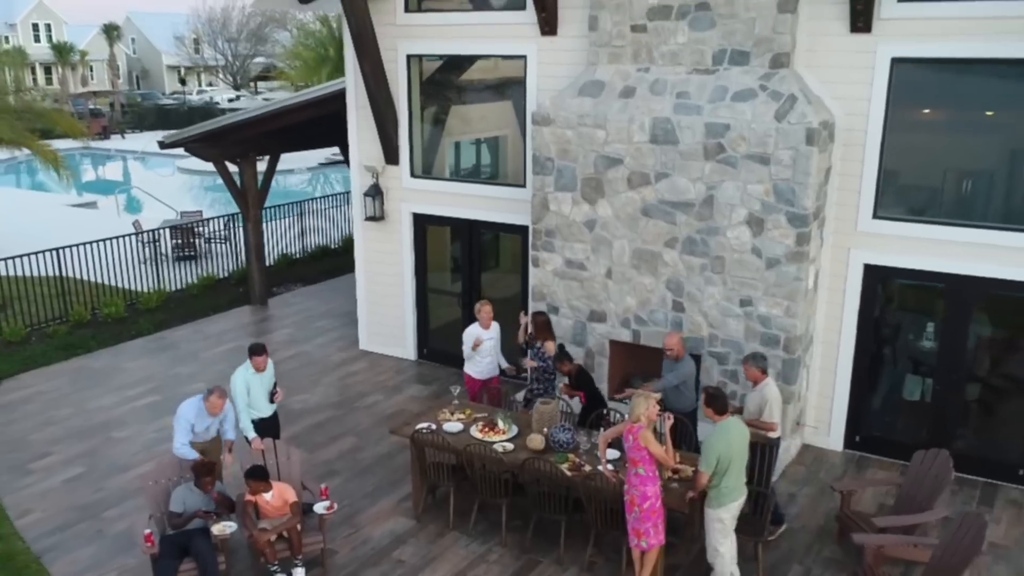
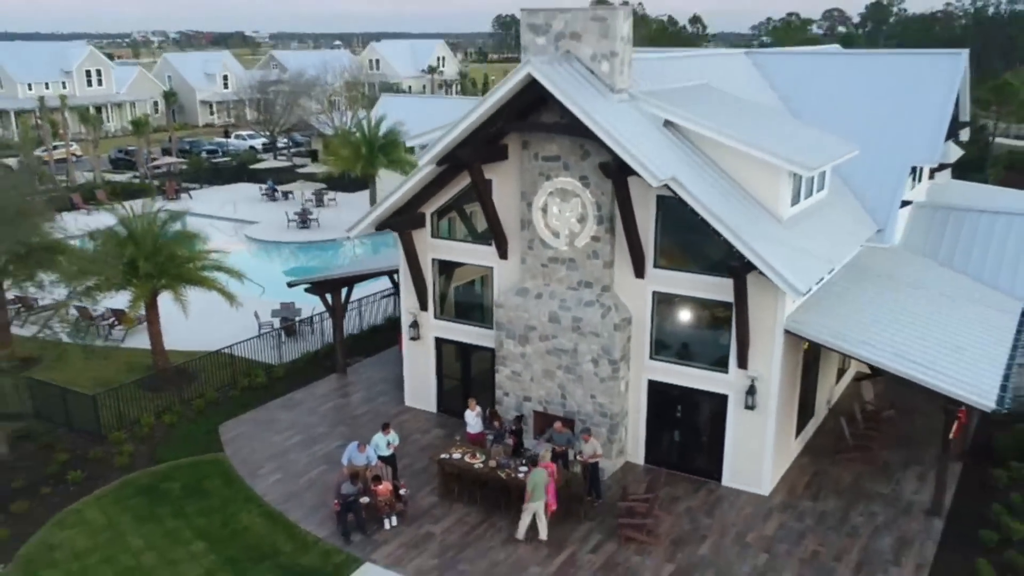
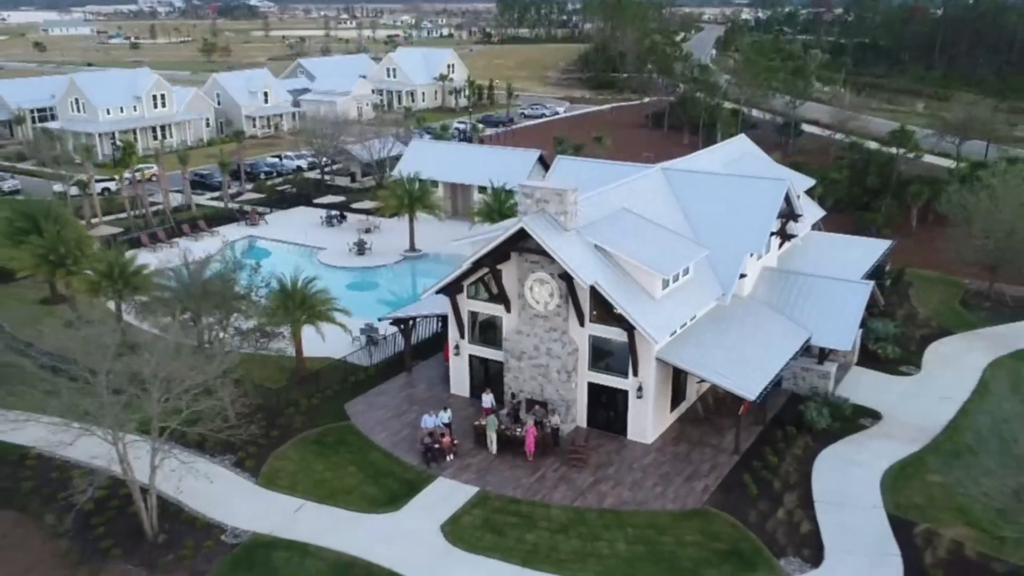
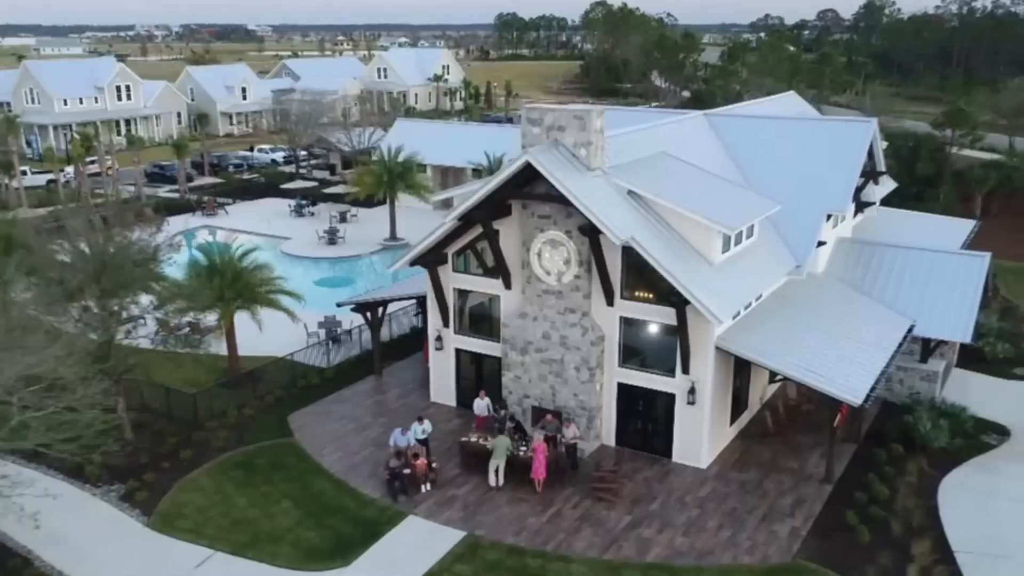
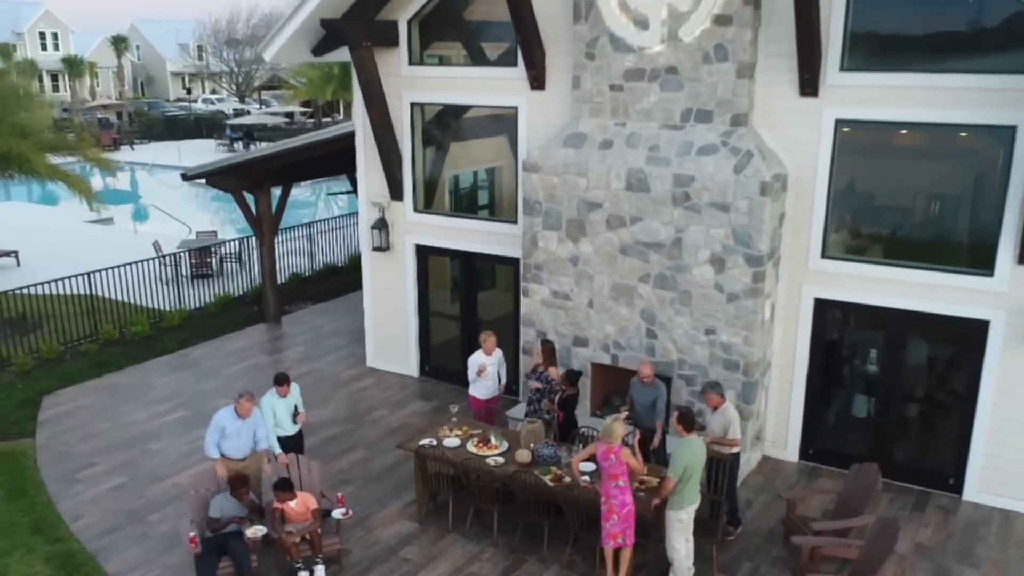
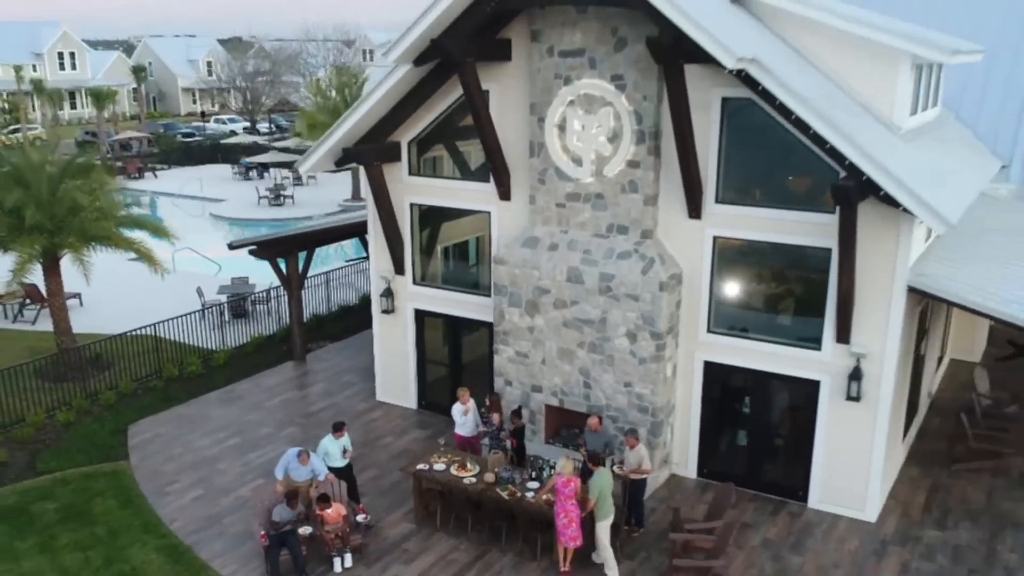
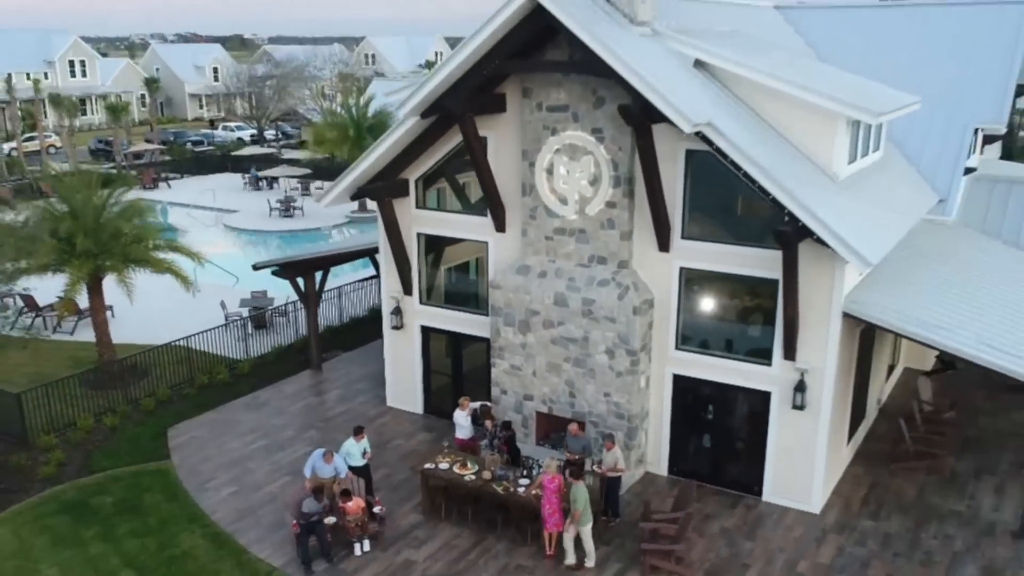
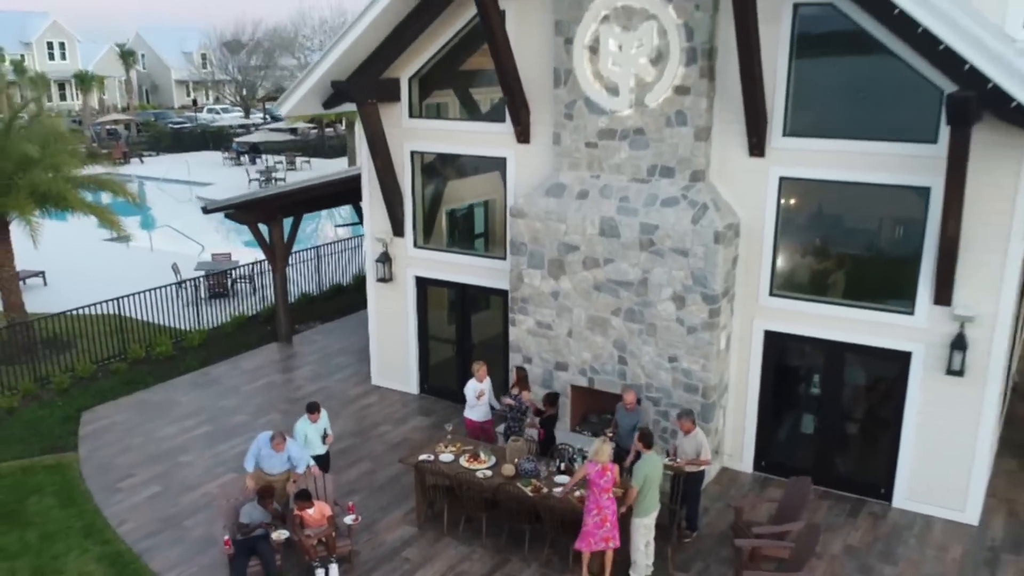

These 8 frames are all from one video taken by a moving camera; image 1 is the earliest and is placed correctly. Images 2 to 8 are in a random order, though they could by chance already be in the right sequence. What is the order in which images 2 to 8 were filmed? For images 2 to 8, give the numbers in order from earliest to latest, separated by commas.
5, 8, 6, 7, 2, 4, 3
